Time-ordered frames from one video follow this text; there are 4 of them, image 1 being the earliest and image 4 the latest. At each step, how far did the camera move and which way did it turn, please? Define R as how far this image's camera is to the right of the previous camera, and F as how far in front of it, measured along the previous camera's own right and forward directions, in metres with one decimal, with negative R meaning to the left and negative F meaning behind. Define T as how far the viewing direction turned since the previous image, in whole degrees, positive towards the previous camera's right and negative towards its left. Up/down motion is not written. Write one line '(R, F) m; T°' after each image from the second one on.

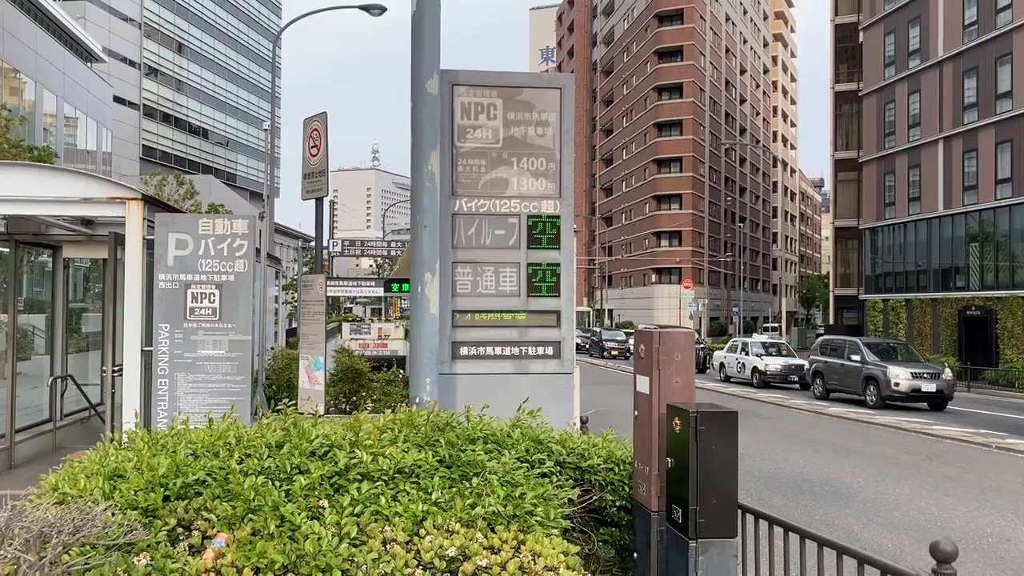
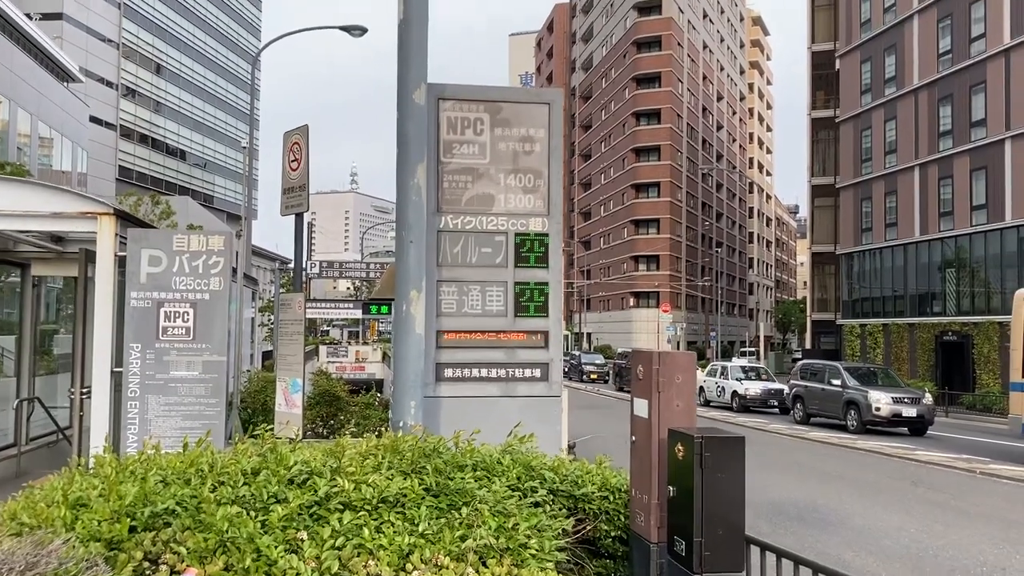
(-0.1, +0.2) m; +1°
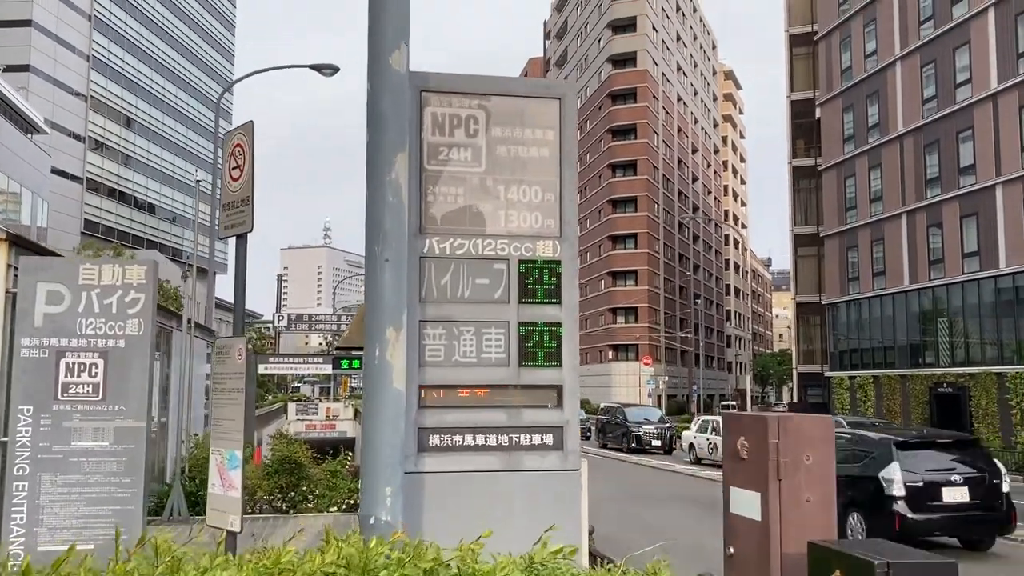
(-0.2, +1.4) m; +2°
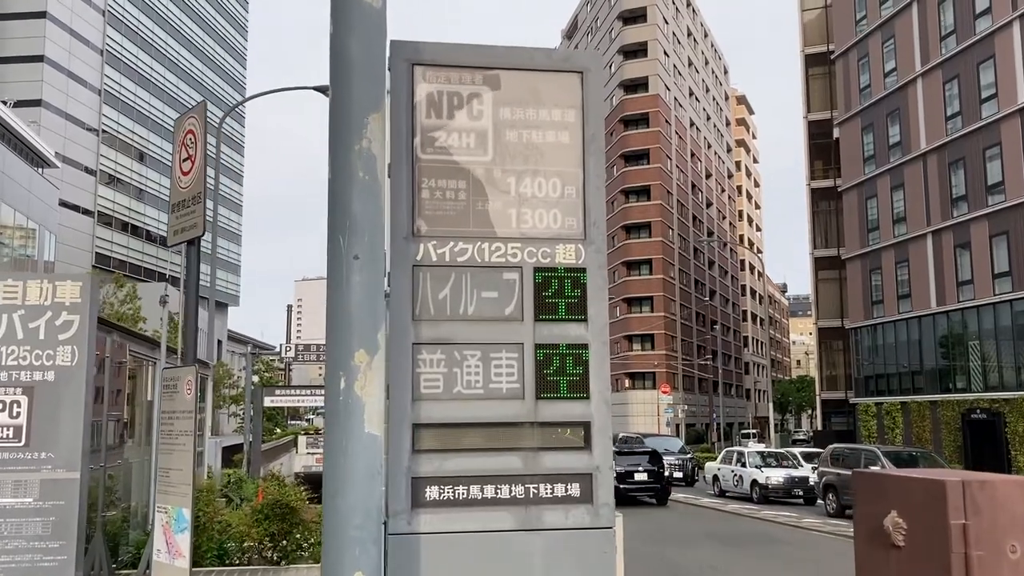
(0.0, +1.0) m; -1°
